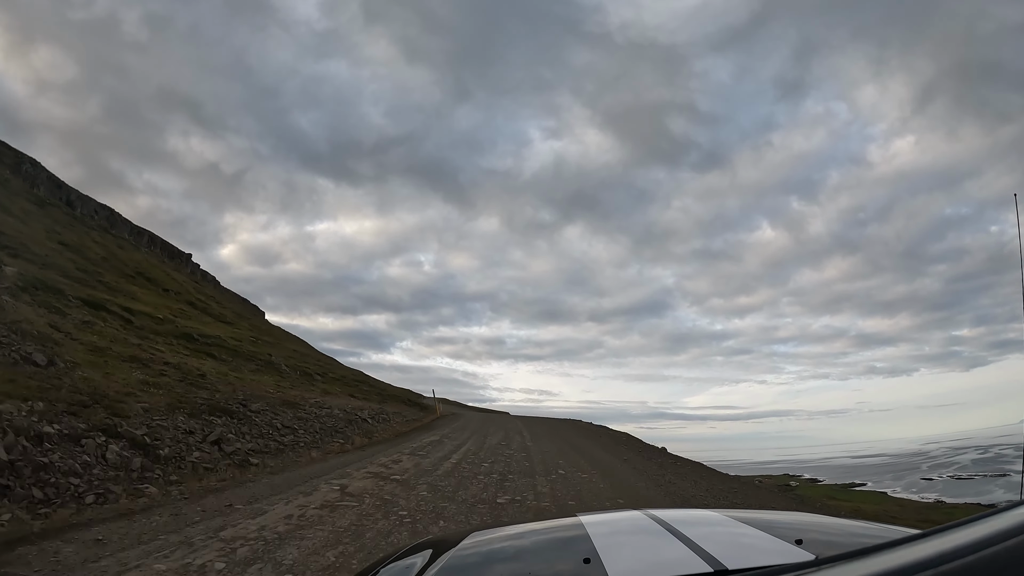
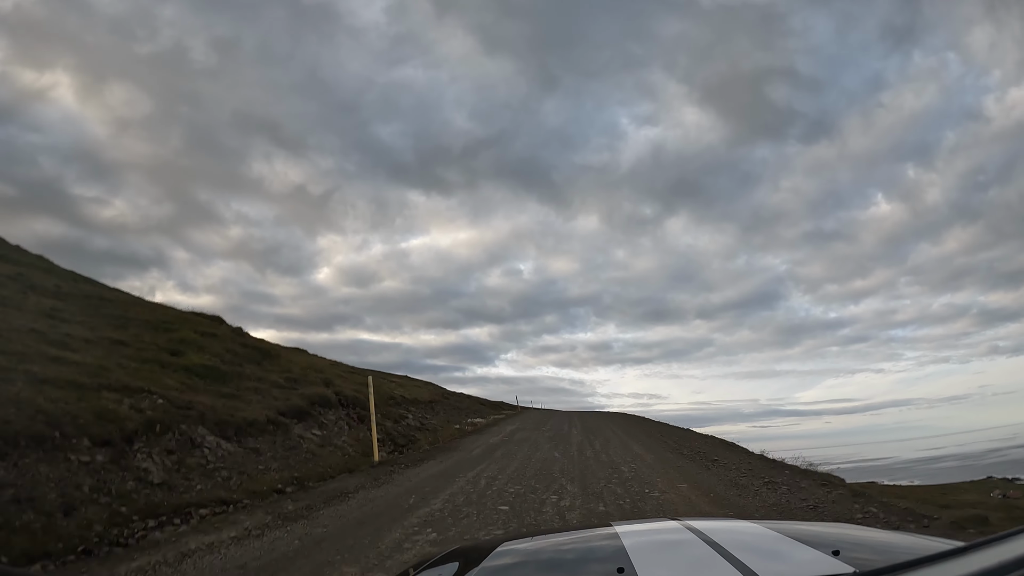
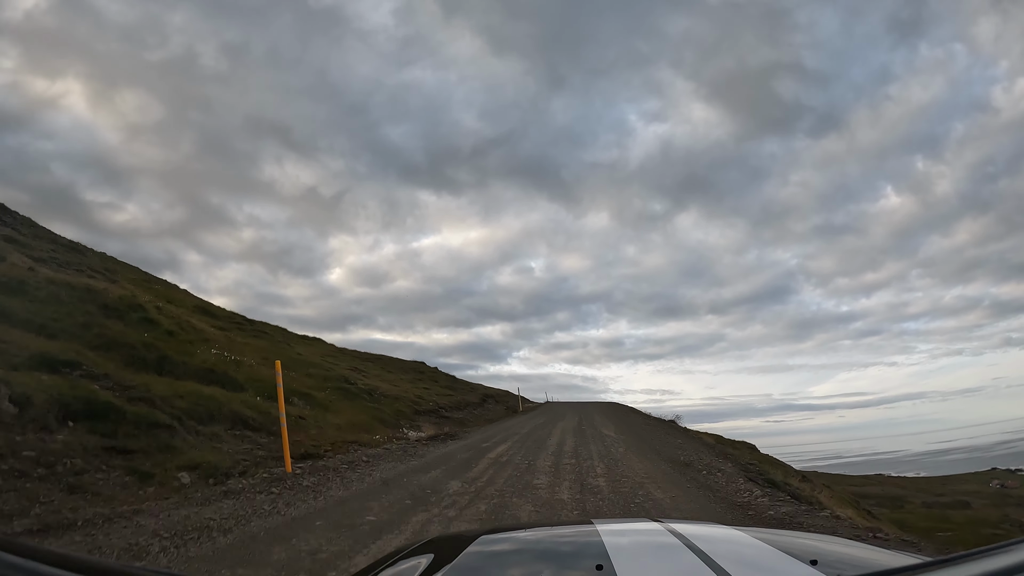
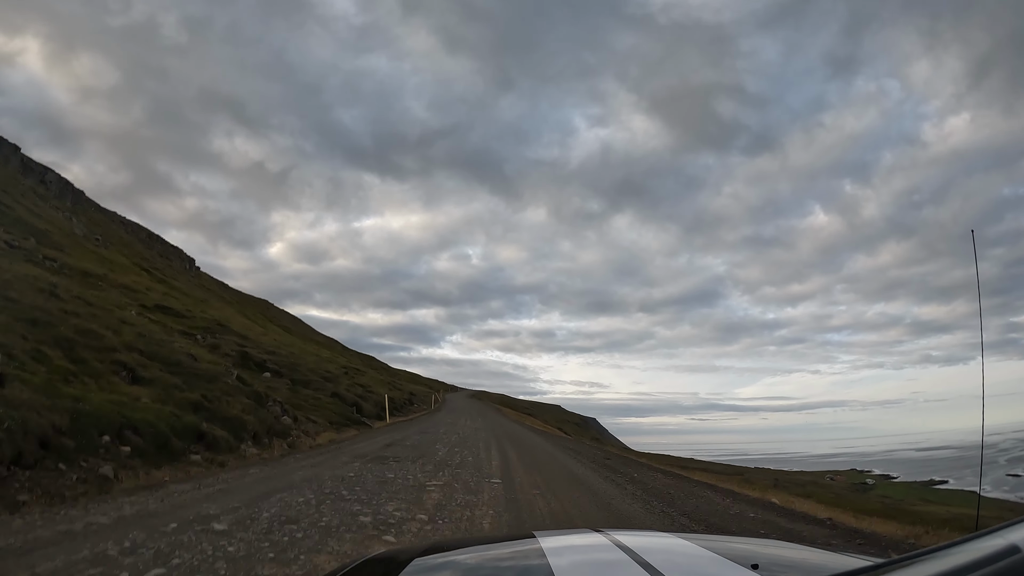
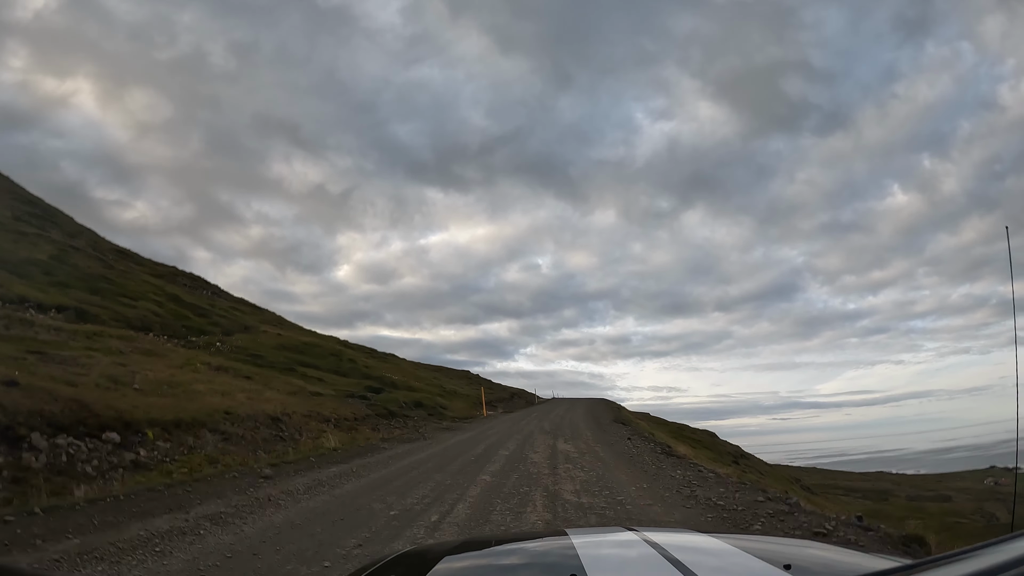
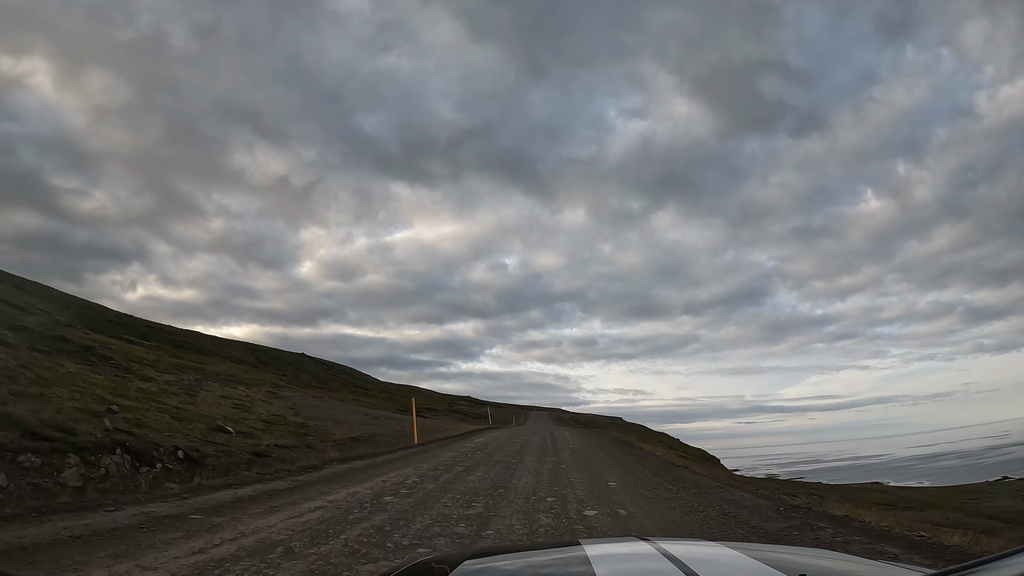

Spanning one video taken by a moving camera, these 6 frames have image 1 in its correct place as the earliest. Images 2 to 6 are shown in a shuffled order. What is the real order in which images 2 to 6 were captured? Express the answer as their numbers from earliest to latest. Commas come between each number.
4, 5, 3, 2, 6
